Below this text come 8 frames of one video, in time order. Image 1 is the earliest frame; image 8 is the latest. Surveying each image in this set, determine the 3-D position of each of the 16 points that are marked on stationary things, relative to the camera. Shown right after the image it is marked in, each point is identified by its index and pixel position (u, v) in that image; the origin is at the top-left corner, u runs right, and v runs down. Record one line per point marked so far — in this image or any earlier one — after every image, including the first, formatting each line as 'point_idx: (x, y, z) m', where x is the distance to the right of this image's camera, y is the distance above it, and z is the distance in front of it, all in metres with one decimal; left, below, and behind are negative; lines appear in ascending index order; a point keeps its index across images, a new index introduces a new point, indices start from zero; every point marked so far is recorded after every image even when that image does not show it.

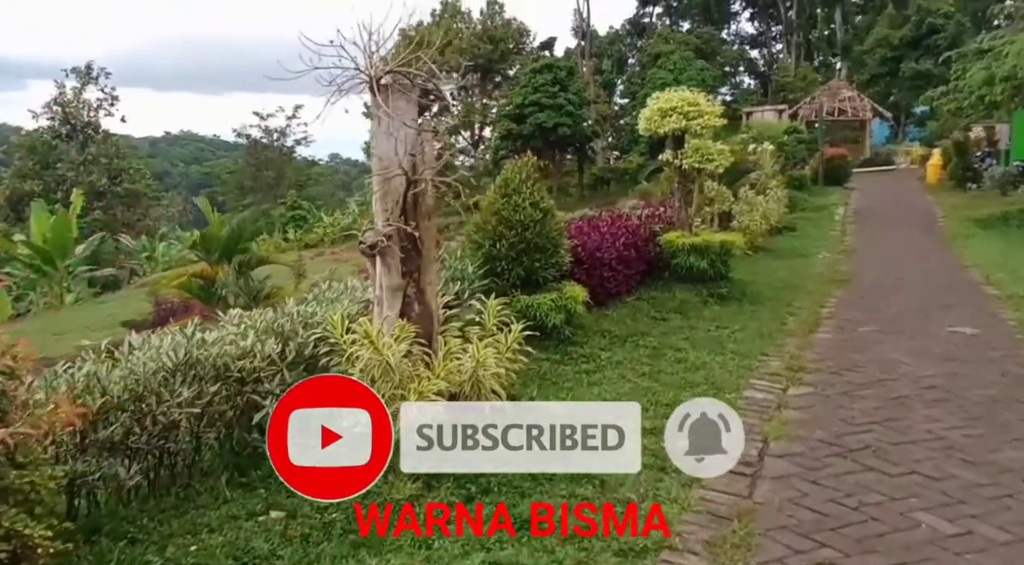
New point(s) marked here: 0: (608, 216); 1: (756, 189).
0: (+0.7, +0.6, +8.0) m
1: (+3.7, +1.5, +12.8) m
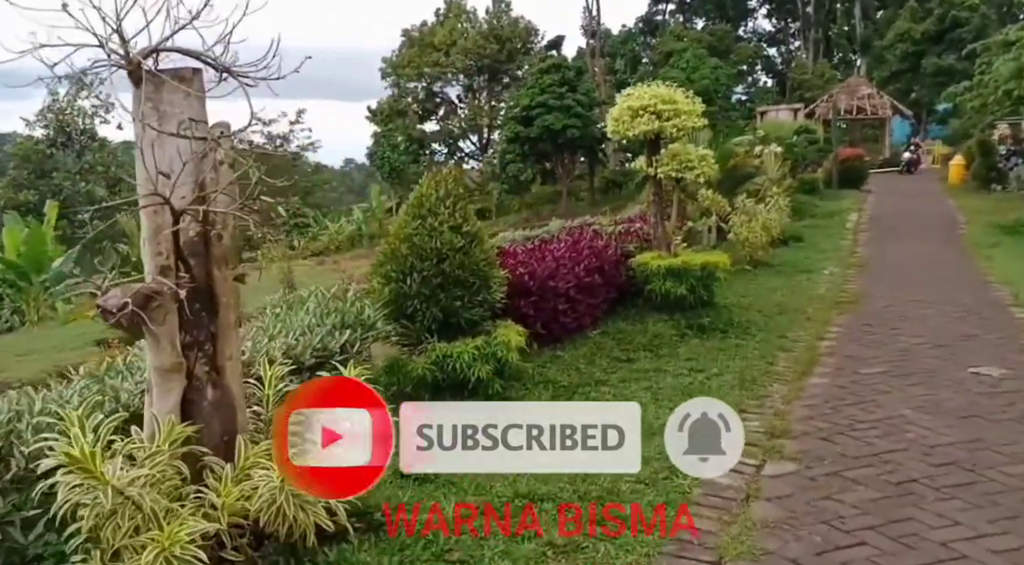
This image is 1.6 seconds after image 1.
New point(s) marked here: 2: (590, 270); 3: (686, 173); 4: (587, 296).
0: (+0.3, +0.3, +7.0) m
1: (+3.4, +1.2, +11.8) m
2: (+0.6, +0.1, +6.3) m
3: (+1.3, +0.9, +6.6) m
4: (+0.5, -0.1, +6.2) m
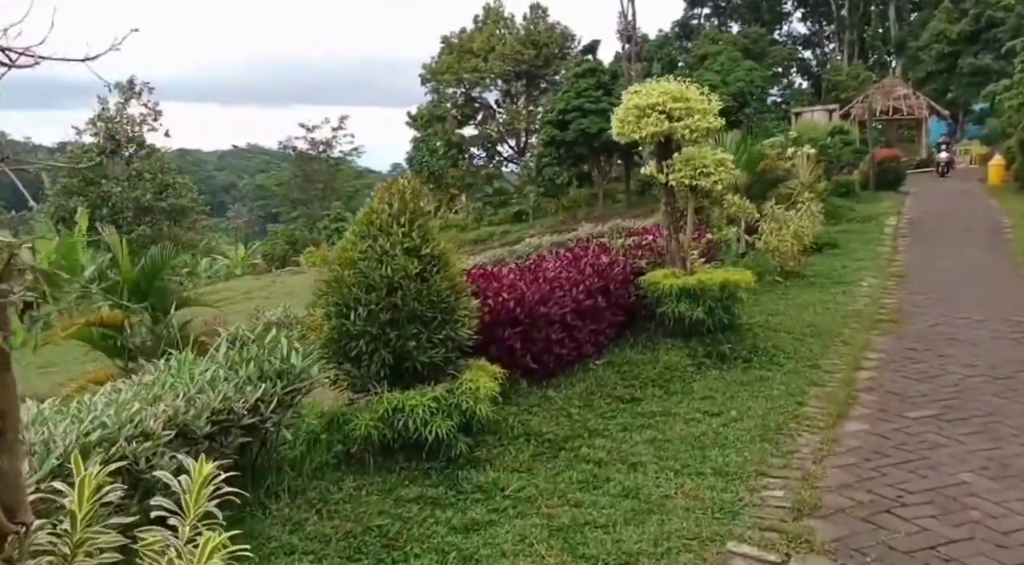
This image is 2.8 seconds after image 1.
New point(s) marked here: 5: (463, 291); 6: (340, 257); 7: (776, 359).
0: (+0.3, +0.2, +6.2) m
1: (+3.5, +1.1, +10.9) m
2: (+0.5, -0.1, +5.5) m
3: (+1.3, +0.7, +5.8) m
4: (+0.5, -0.3, +5.4) m
5: (-0.2, 0.0, +4.0) m
6: (-0.8, +0.1, +3.9) m
7: (+1.8, -0.5, +5.8) m
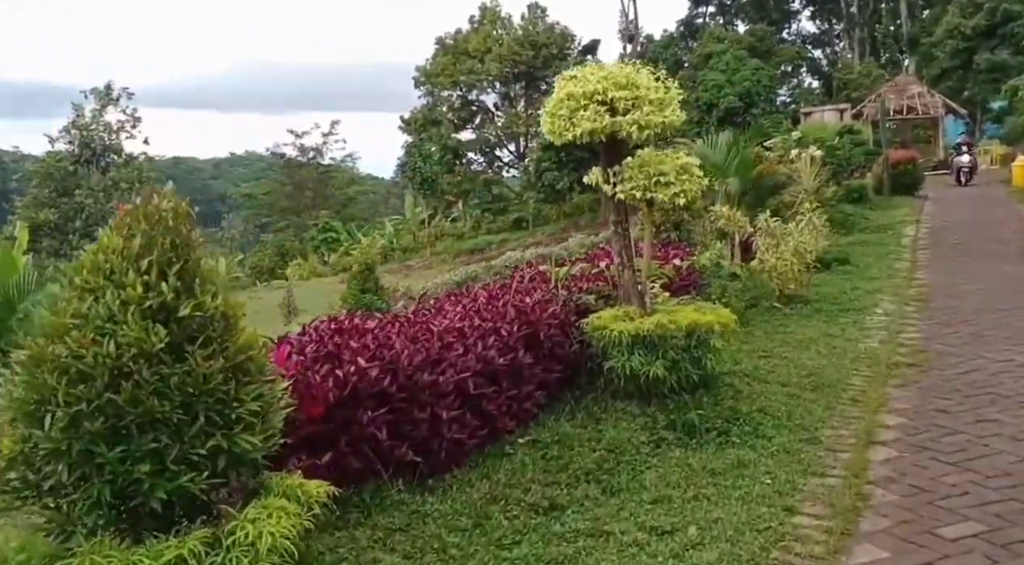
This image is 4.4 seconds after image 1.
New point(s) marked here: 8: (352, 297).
0: (-0.2, -0.1, +4.8) m
1: (+3.0, +0.8, +9.4) m
2: (0.0, -0.3, +4.1) m
3: (+0.8, +0.5, +4.4) m
4: (-0.1, -0.5, +4.0) m
5: (-0.8, -0.3, +2.6) m
6: (-1.3, -0.1, +2.5) m
7: (+1.3, -0.8, +4.4) m
8: (-1.8, -0.1, +10.3) m
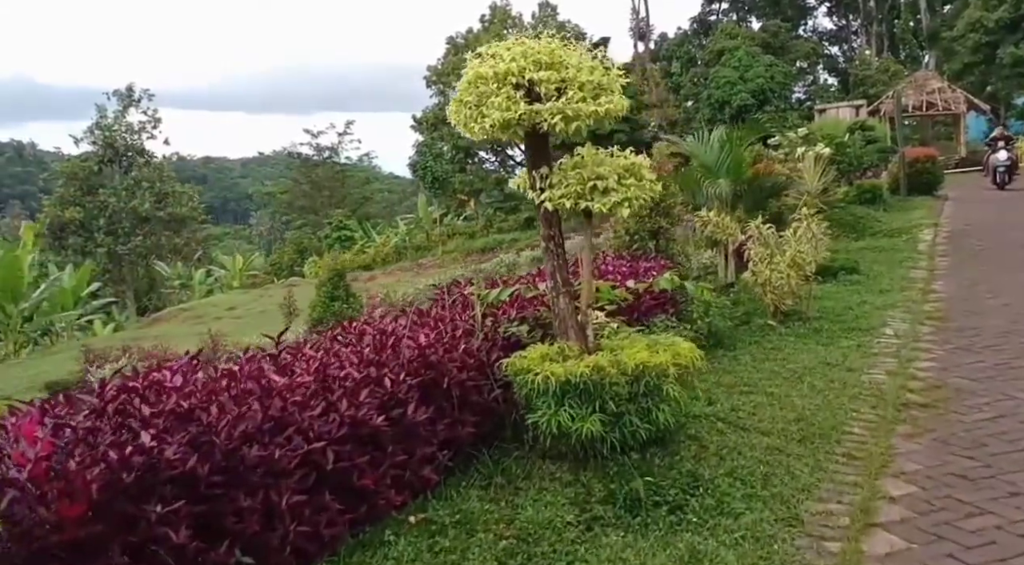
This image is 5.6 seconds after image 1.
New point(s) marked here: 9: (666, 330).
0: (-0.6, -0.2, +3.9) m
1: (+2.7, +0.7, +8.4) m
2: (-0.4, -0.4, +3.2) m
3: (+0.4, +0.3, +3.4) m
4: (-0.5, -0.6, +3.1) m
5: (-1.2, -0.4, +1.7) m
6: (-1.8, -0.3, +1.6) m
7: (+0.9, -0.9, +3.4) m
8: (-2.1, -0.3, +9.4) m
9: (+0.9, -0.3, +5.0) m
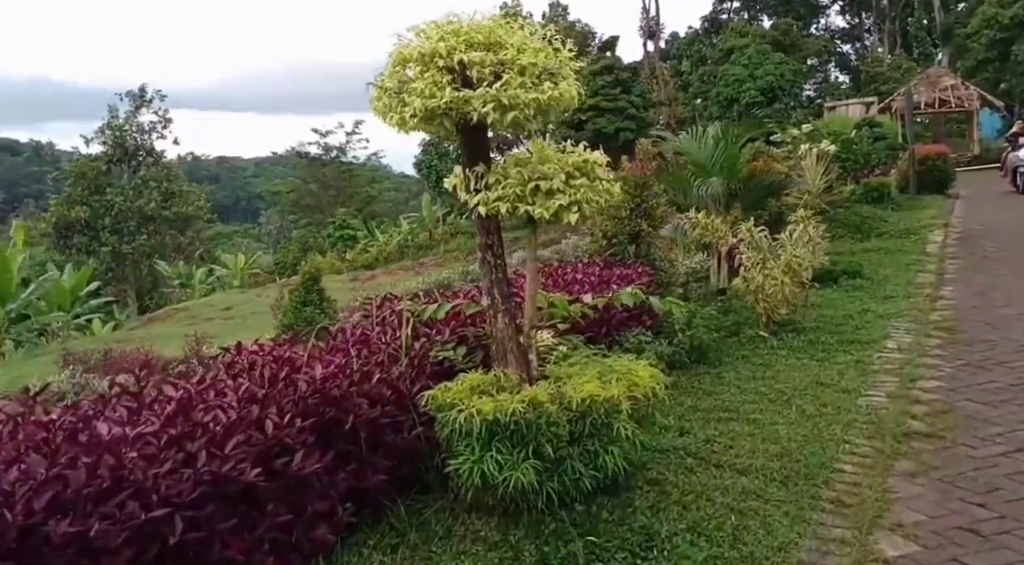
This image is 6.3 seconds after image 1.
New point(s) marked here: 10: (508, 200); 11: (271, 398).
0: (-0.9, -0.3, +3.3) m
1: (+2.5, +0.6, +7.8) m
2: (-0.7, -0.5, +2.6) m
3: (+0.1, +0.3, +2.8) m
4: (-0.8, -0.7, +2.5) m
5: (-1.5, -0.5, +1.2) m
6: (-2.1, -0.3, +1.1) m
7: (+0.6, -1.0, +2.8) m
8: (-2.3, -0.3, +8.8) m
9: (+0.6, -0.4, +4.4) m
10: (0.0, +0.3, +2.8) m
11: (-0.8, -0.4, +2.8) m
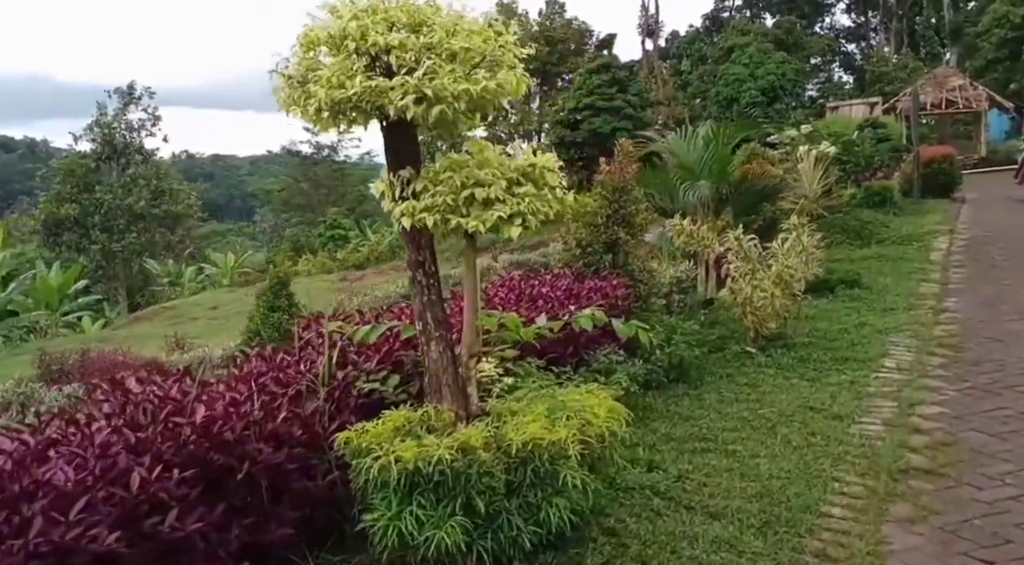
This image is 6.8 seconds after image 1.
0: (-1.1, -0.3, +2.9) m
1: (+2.3, +0.5, +7.4) m
2: (-0.9, -0.6, +2.2) m
3: (-0.1, +0.2, +2.4) m
4: (-1.0, -0.8, +2.1) m
5: (-1.7, -0.5, +0.8) m
6: (-2.3, -0.4, +0.7) m
7: (+0.4, -1.0, +2.4) m
8: (-2.5, -0.3, +8.4) m
9: (+0.4, -0.5, +4.0) m
10: (-0.2, +0.2, +2.4) m
11: (-1.0, -0.4, +2.4) m
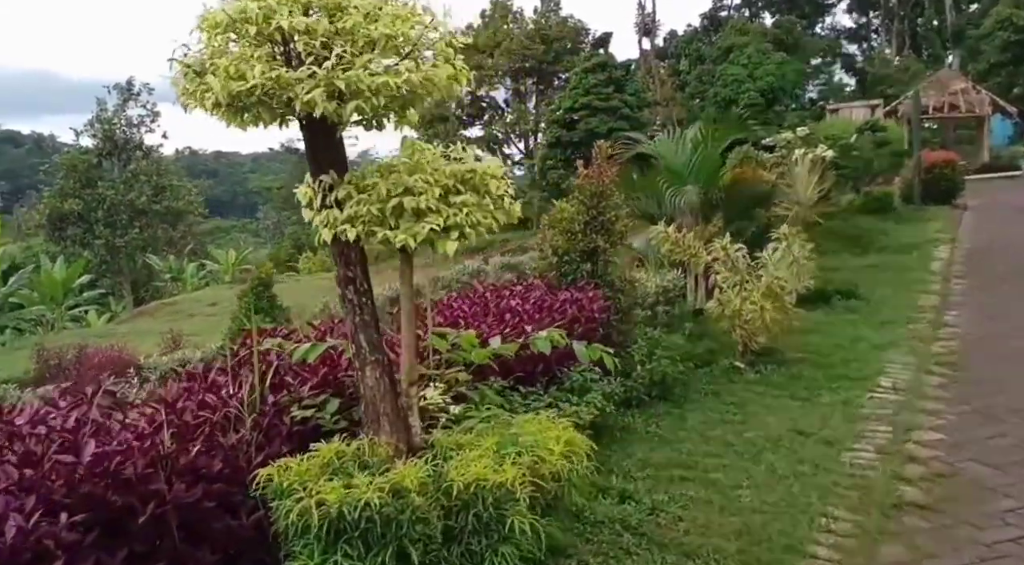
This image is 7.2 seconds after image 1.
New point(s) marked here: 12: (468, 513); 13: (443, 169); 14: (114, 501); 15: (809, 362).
0: (-1.2, -0.4, +2.6) m
1: (+2.2, +0.5, +7.1) m
2: (-1.1, -0.6, +1.9) m
3: (-0.3, +0.2, +2.1) m
4: (-1.1, -0.8, +1.8) m
5: (-1.9, -0.6, +0.5) m
6: (-2.5, -0.4, +0.4) m
7: (+0.2, -1.1, +2.1) m
8: (-2.7, -0.4, +8.1) m
9: (+0.3, -0.5, +3.7) m
10: (-0.4, +0.1, +2.1) m
11: (-1.1, -0.5, +2.1) m
12: (-0.1, -0.6, +2.2) m
13: (-0.2, +0.3, +2.3) m
14: (-1.0, -0.5, +2.1) m
15: (+1.9, -0.5, +5.5) m
